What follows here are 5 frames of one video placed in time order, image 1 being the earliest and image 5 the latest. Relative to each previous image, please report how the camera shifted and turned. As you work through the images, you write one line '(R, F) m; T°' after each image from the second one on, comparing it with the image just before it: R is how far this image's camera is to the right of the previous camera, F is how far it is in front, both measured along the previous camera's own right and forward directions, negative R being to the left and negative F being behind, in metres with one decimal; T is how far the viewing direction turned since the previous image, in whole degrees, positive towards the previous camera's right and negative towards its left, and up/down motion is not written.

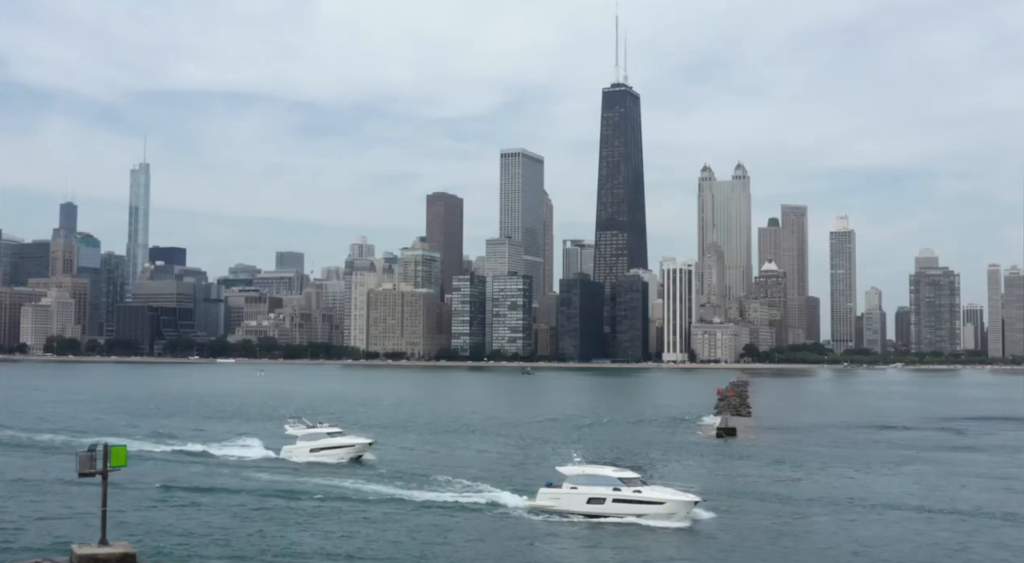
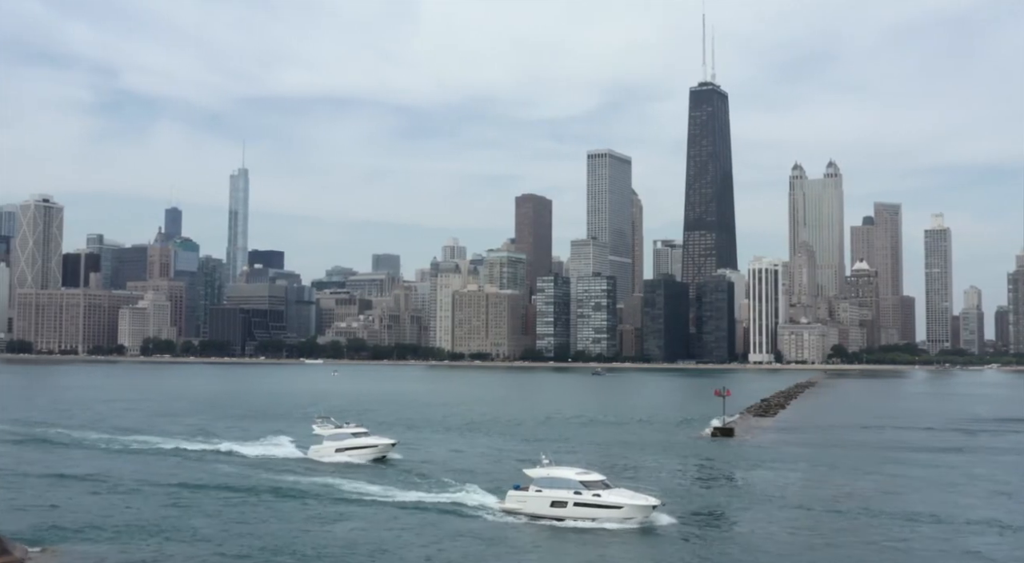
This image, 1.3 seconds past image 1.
(+4.5, -0.6) m; -4°
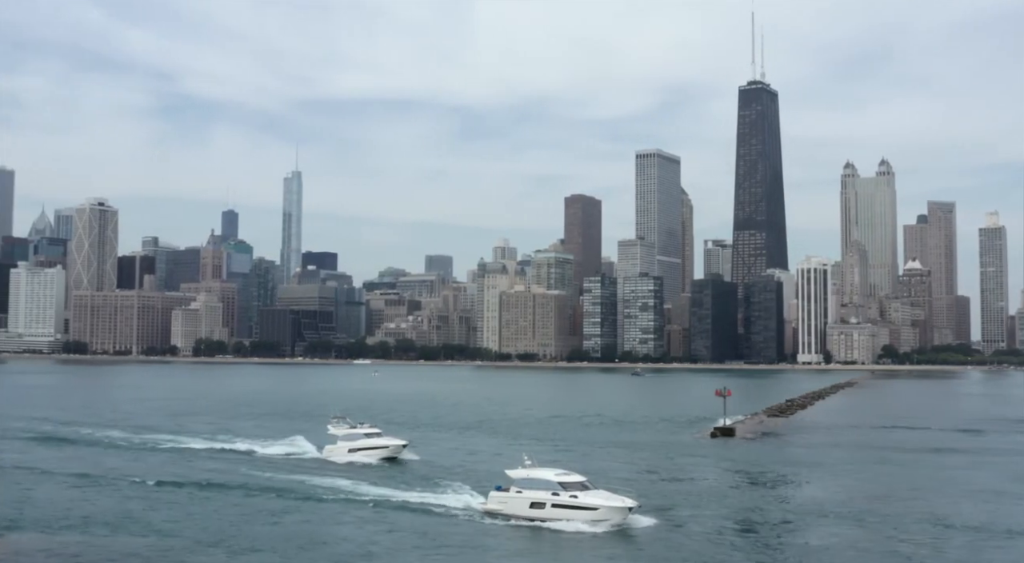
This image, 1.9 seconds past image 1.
(+1.9, -0.3) m; -2°
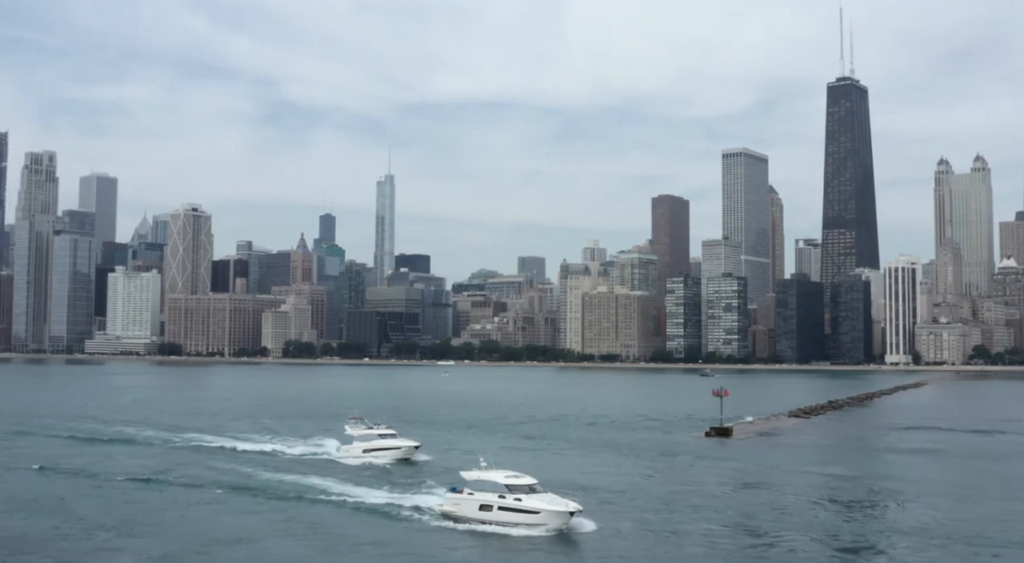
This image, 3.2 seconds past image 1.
(+3.7, +0.5) m; -3°
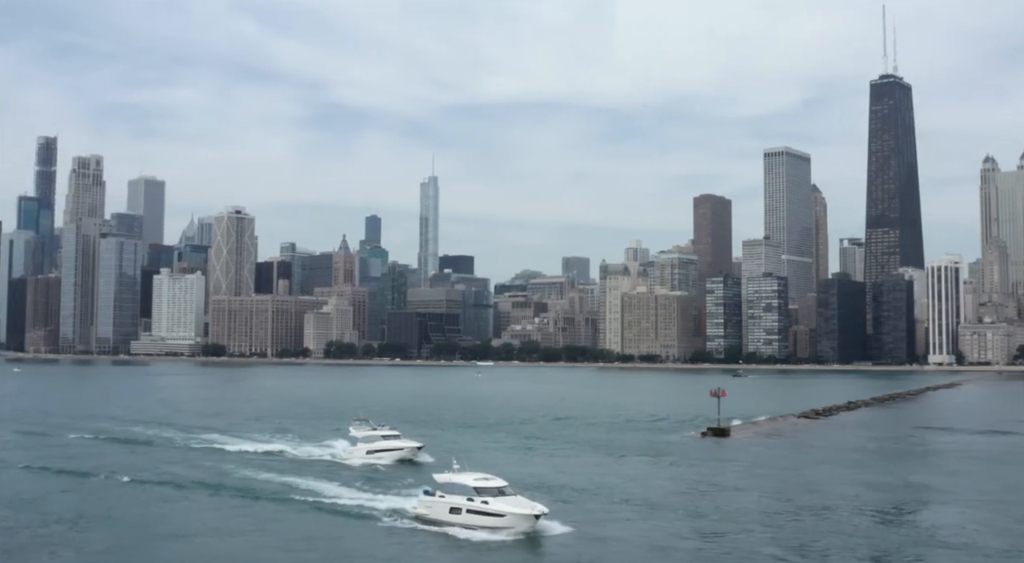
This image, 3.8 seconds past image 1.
(+1.8, +0.7) m; -2°
